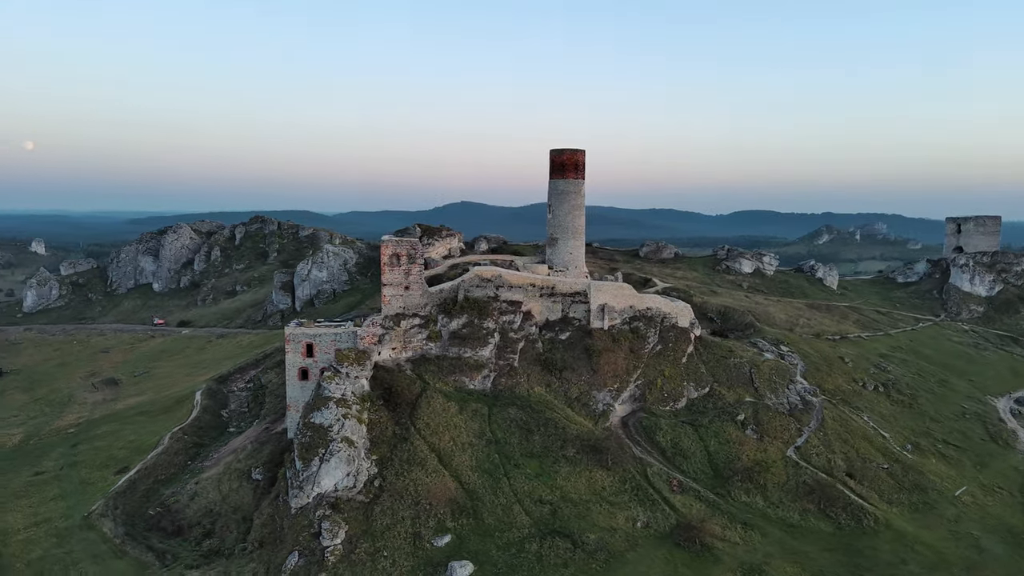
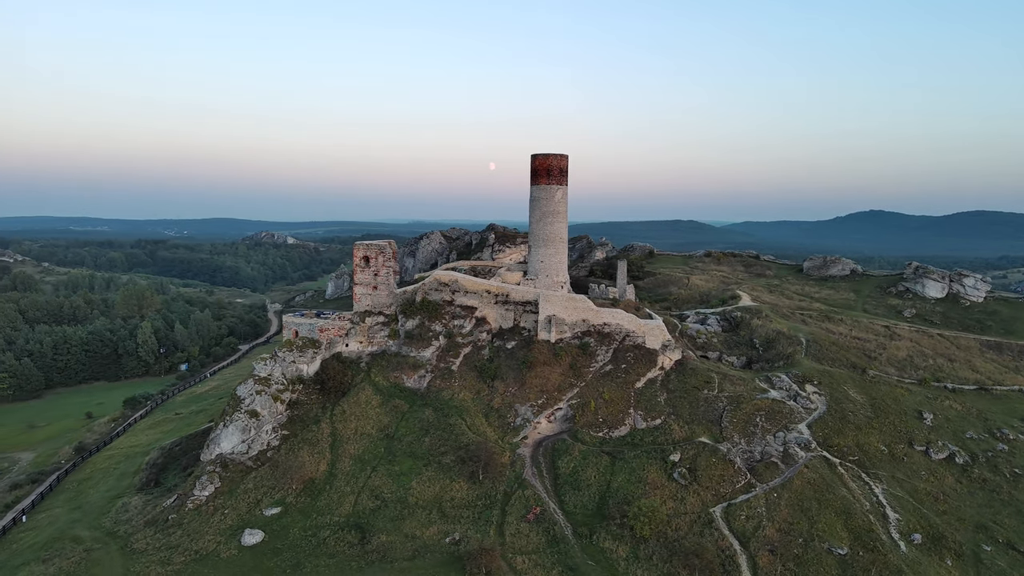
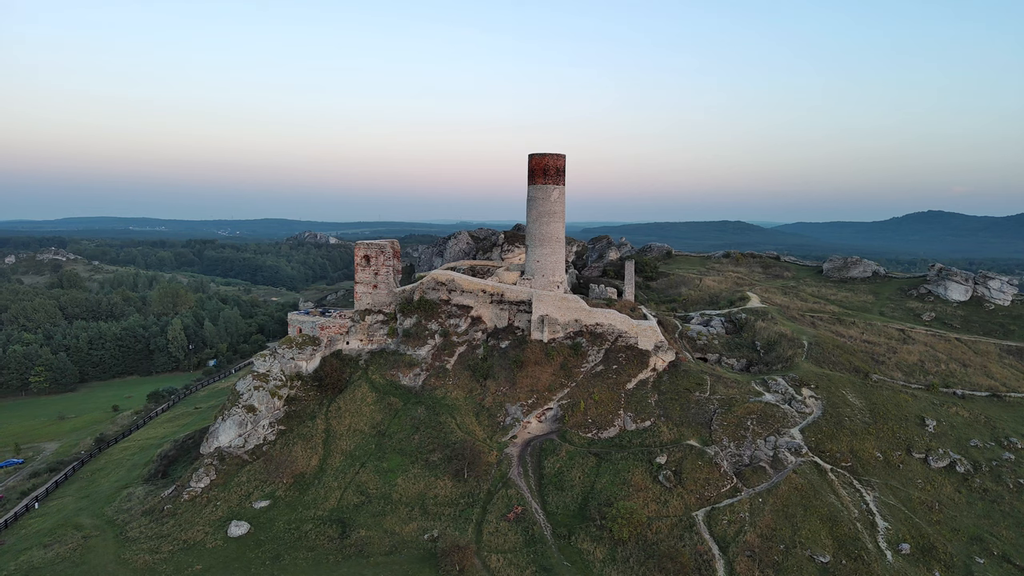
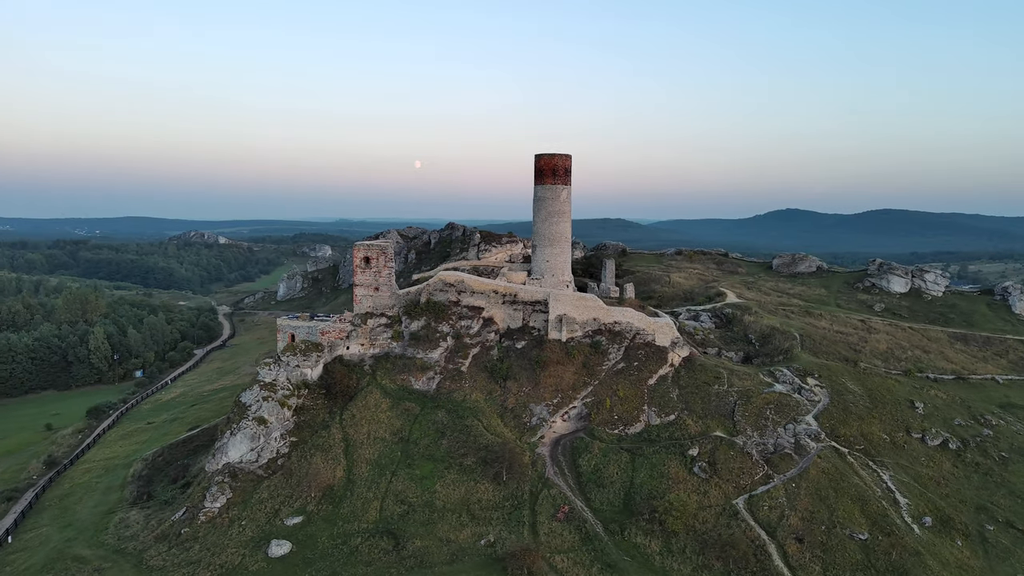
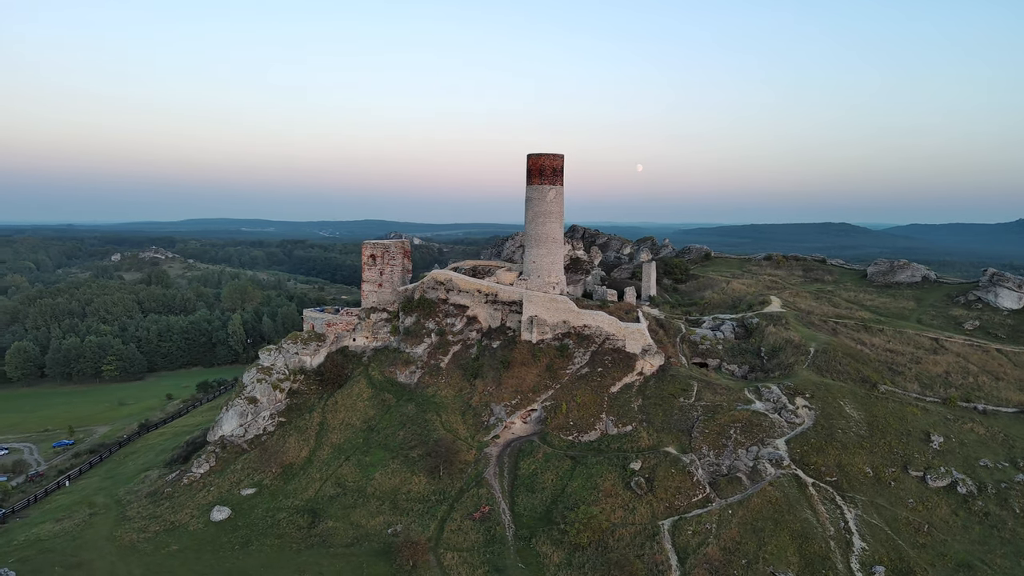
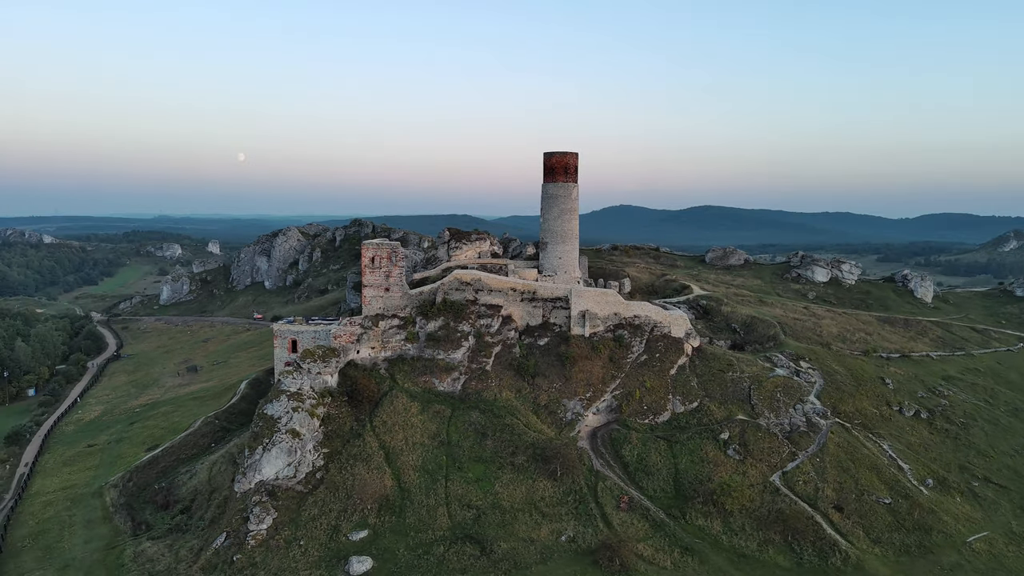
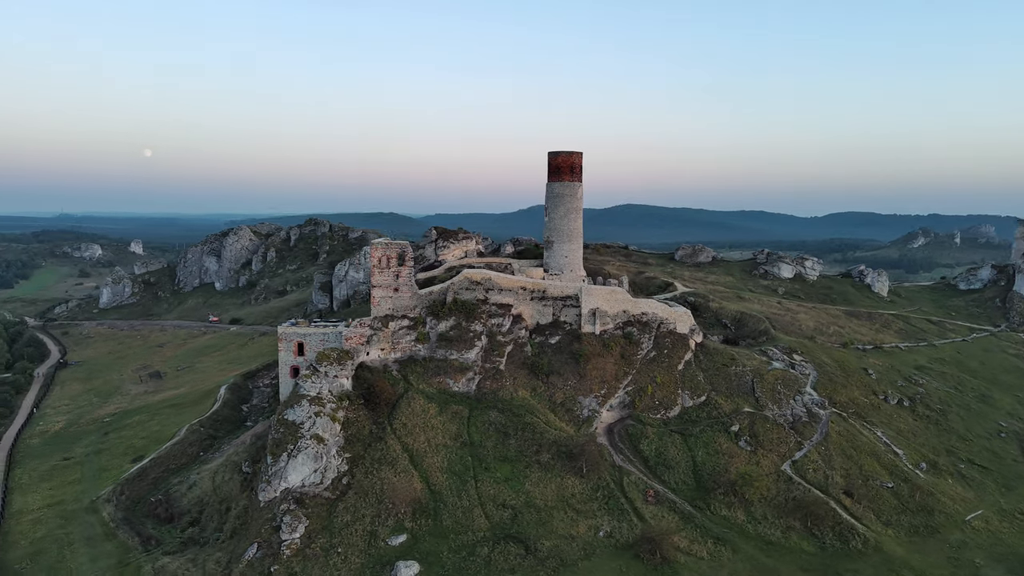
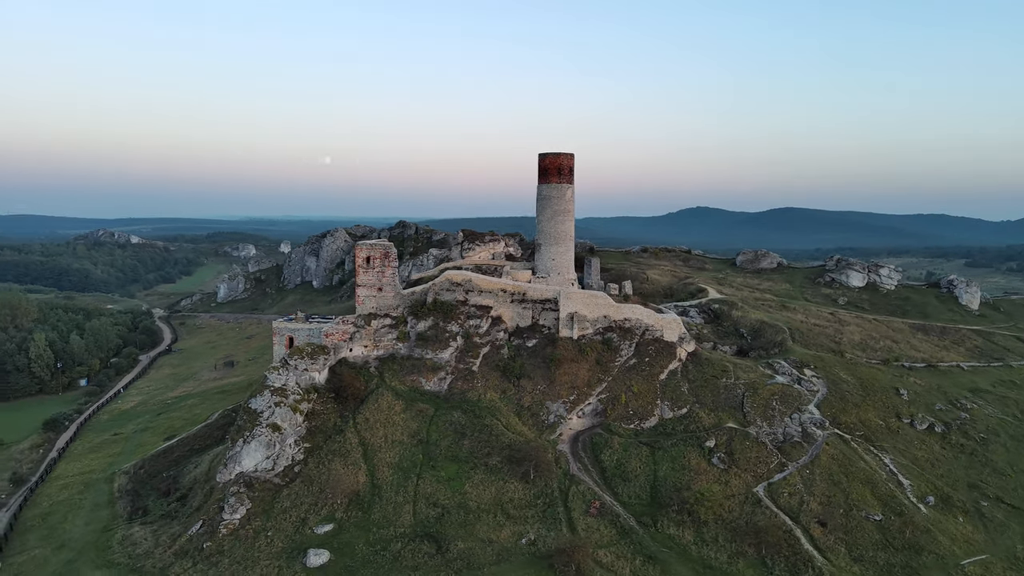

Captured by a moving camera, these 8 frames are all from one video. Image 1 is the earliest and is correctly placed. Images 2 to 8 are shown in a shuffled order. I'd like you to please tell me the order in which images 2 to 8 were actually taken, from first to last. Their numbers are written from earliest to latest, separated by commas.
7, 6, 8, 4, 2, 3, 5
